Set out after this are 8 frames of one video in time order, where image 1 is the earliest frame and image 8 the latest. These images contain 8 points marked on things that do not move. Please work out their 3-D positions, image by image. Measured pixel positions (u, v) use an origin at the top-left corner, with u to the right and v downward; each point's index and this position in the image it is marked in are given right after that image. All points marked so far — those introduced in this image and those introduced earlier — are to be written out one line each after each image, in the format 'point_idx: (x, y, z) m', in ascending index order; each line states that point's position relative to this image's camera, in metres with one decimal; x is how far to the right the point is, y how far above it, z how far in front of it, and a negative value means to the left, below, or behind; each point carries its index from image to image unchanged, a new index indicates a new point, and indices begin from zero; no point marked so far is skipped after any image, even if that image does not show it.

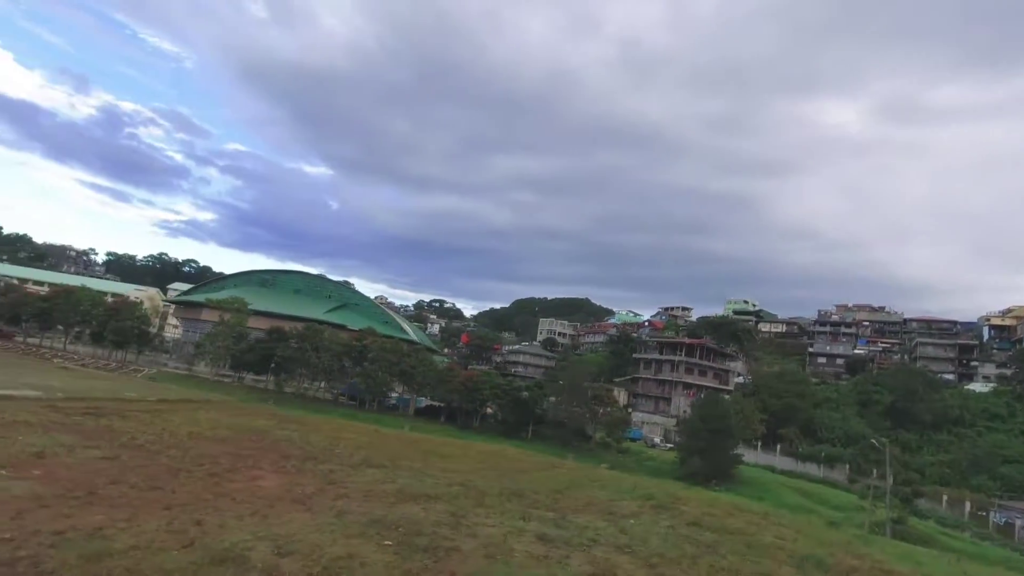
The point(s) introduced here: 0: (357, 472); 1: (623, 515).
0: (-4.8, -5.6, +17.9) m
1: (+3.1, -6.4, +16.5) m
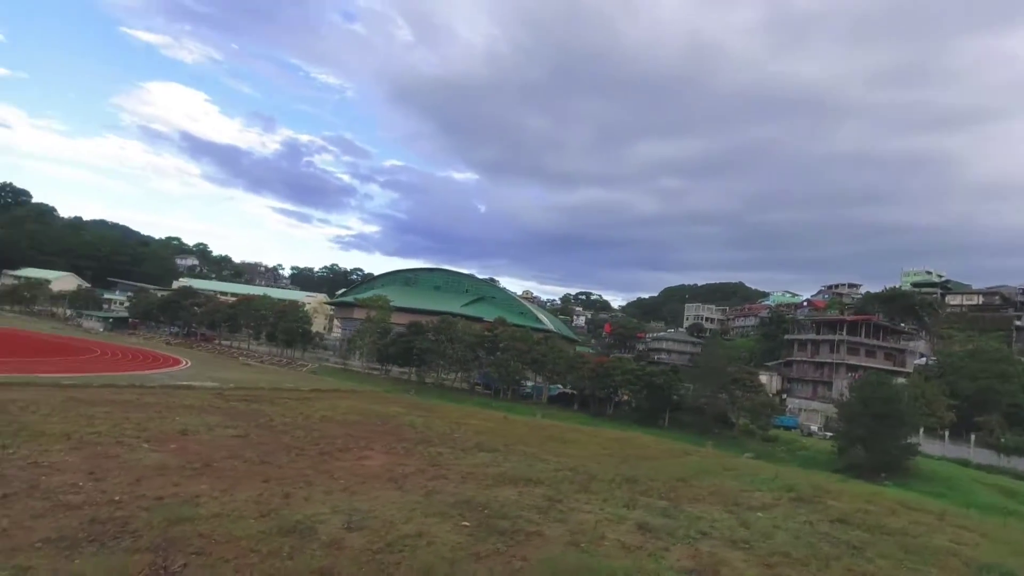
0: (-1.4, -5.1, +17.8) m
1: (+5.9, -5.4, +14.5) m
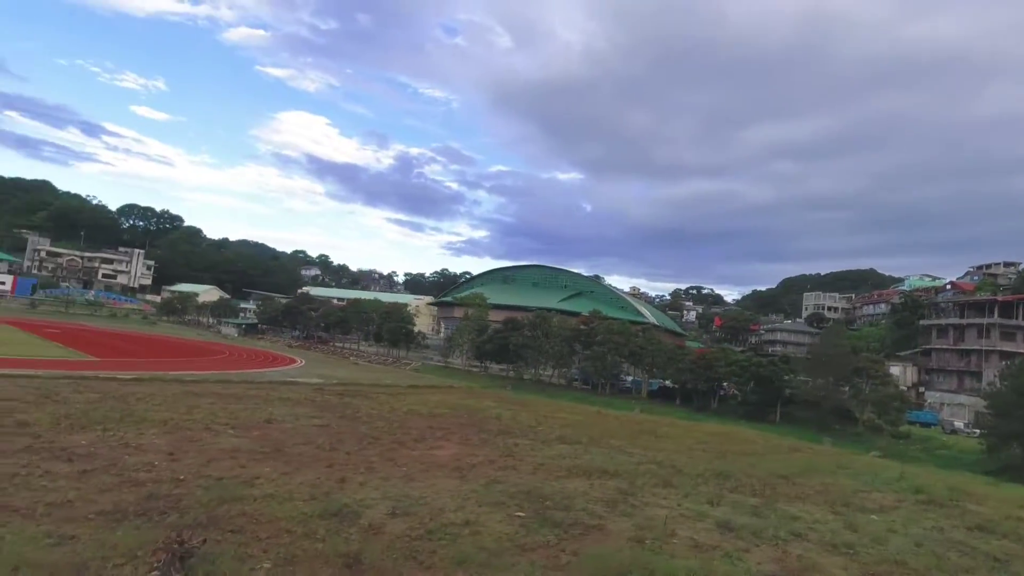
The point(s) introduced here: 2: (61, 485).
0: (+0.9, -4.6, +17.1) m
1: (+7.6, -4.7, +12.5) m
2: (-6.8, -3.0, +8.8) m
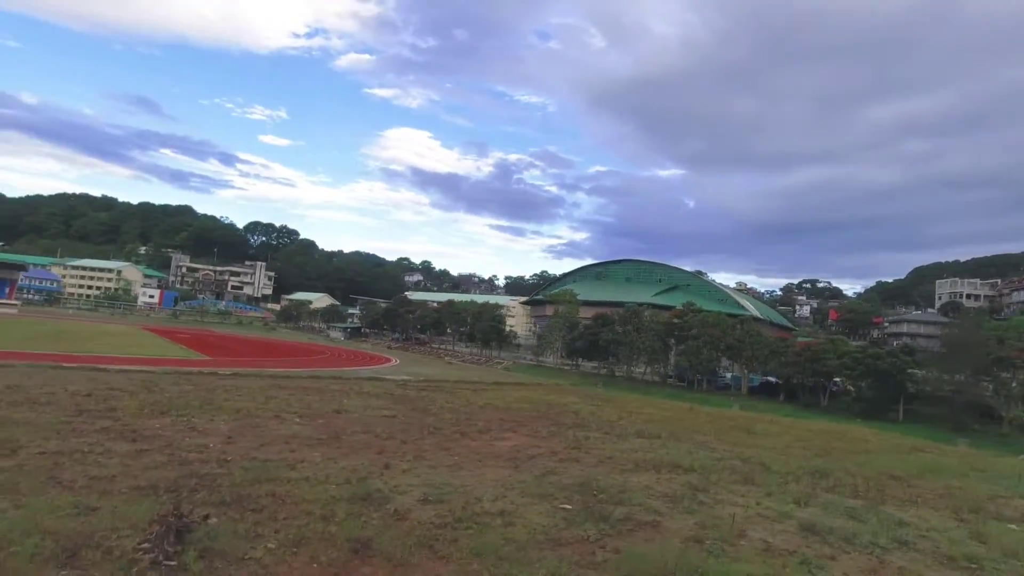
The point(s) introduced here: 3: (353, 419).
0: (+2.9, -4.2, +16.0) m
1: (+8.6, -4.0, +10.3) m
2: (-6.2, -2.7, +9.2) m
3: (-4.2, -3.4, +15.3) m
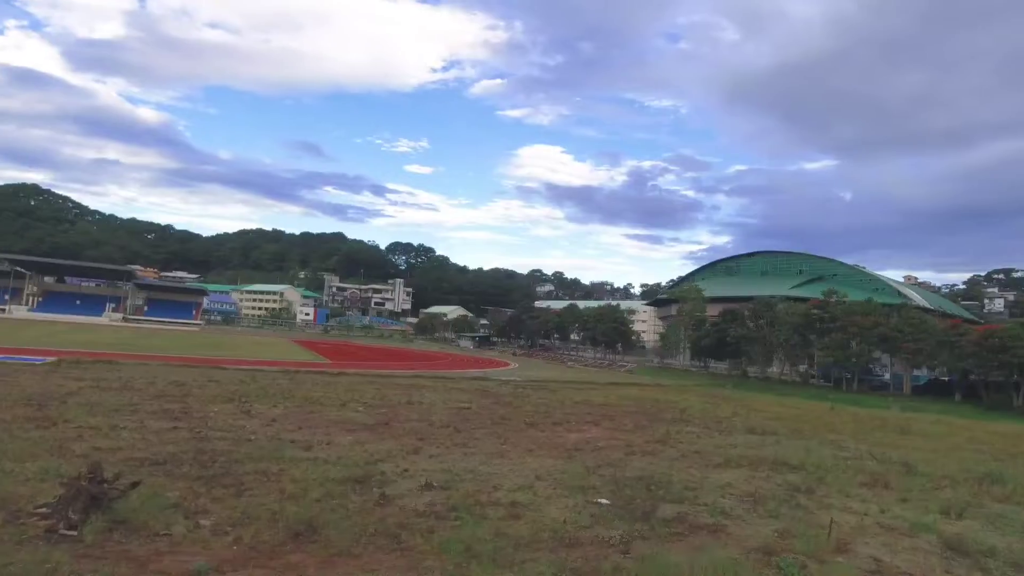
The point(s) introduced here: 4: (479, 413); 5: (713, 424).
0: (+4.8, -3.4, +13.4) m
1: (+9.0, -3.0, +6.6) m
2: (-5.7, -2.3, +8.9) m
3: (-2.3, -3.0, +14.4) m
4: (-0.8, -3.2, +14.8) m
5: (+5.3, -3.6, +15.5) m
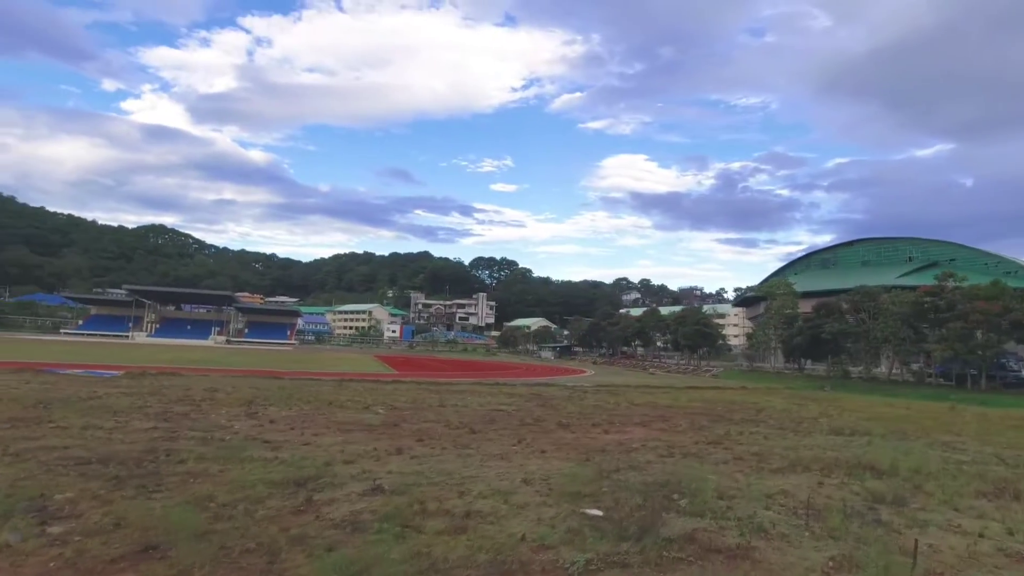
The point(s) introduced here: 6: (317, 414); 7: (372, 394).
0: (+5.4, -2.8, +11.1) m
1: (+8.6, -2.0, +3.7) m
2: (-5.7, -2.1, +8.2) m
3: (-1.5, -2.8, +13.1) m
4: (+0.1, -2.9, +13.3) m
5: (+6.2, -3.1, +13.0) m
6: (-3.9, -2.5, +11.6) m
7: (-4.0, -3.0, +16.6) m
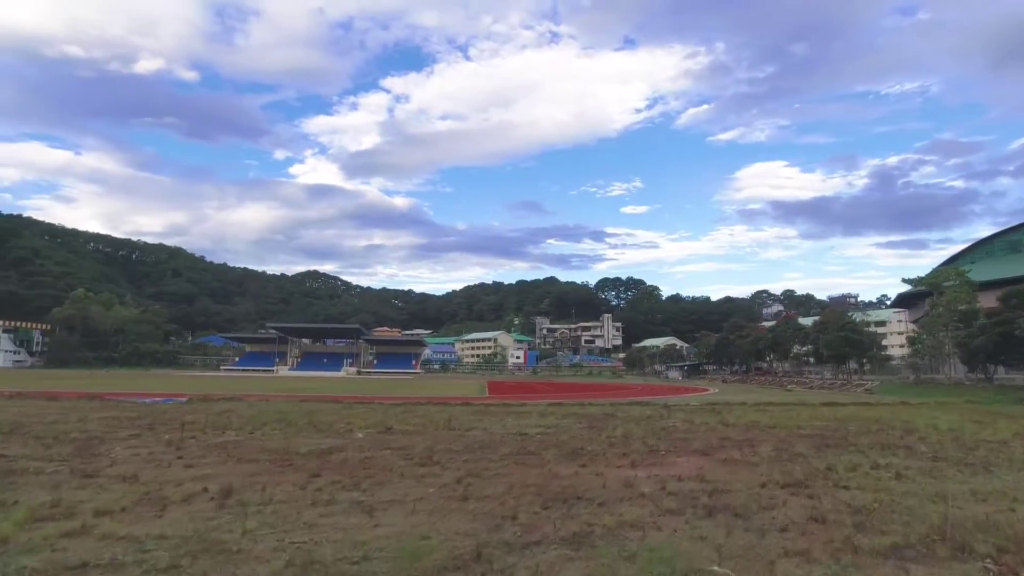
0: (+5.0, -2.1, +6.5) m
1: (+6.4, -0.8, -1.3) m
2: (-6.5, -1.9, +6.2) m
3: (-1.2, -2.5, +10.0) m
4: (+0.3, -2.5, +9.8) m
5: (+6.3, -2.3, +8.2) m
6: (-3.9, -2.4, +9.1) m
7: (-2.9, -3.1, +14.0) m
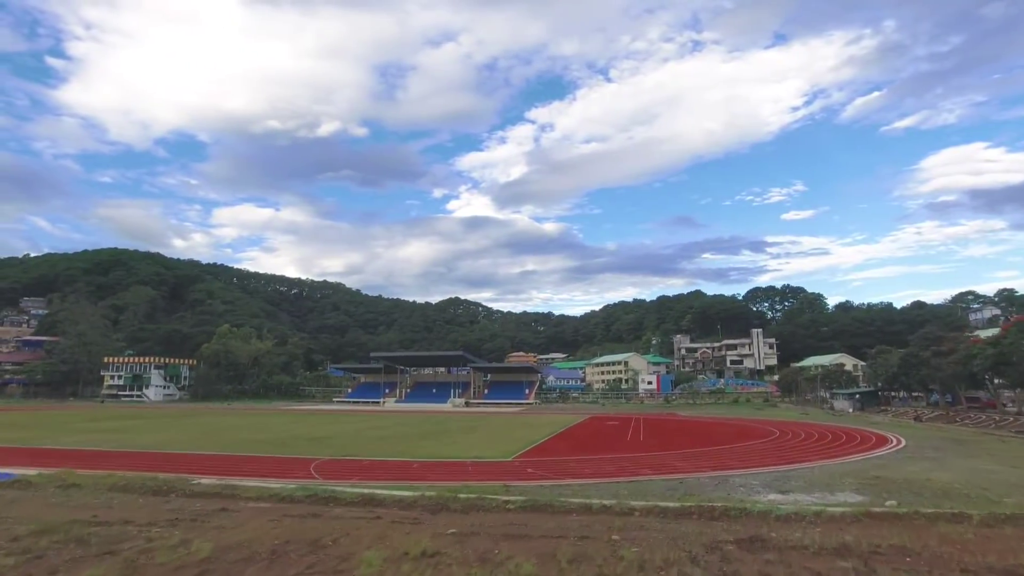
0: (-0.7, -1.2, -5.0) m
1: (-1.4, +0.4, -12.9) m
2: (-11.9, -1.7, -2.4) m
3: (-5.8, -2.1, -0.1) m
4: (-4.3, -2.0, -0.6) m
5: (+1.0, -1.4, -3.7) m
6: (-8.6, -2.1, -0.2) m
7: (-6.4, -2.9, +4.2) m
